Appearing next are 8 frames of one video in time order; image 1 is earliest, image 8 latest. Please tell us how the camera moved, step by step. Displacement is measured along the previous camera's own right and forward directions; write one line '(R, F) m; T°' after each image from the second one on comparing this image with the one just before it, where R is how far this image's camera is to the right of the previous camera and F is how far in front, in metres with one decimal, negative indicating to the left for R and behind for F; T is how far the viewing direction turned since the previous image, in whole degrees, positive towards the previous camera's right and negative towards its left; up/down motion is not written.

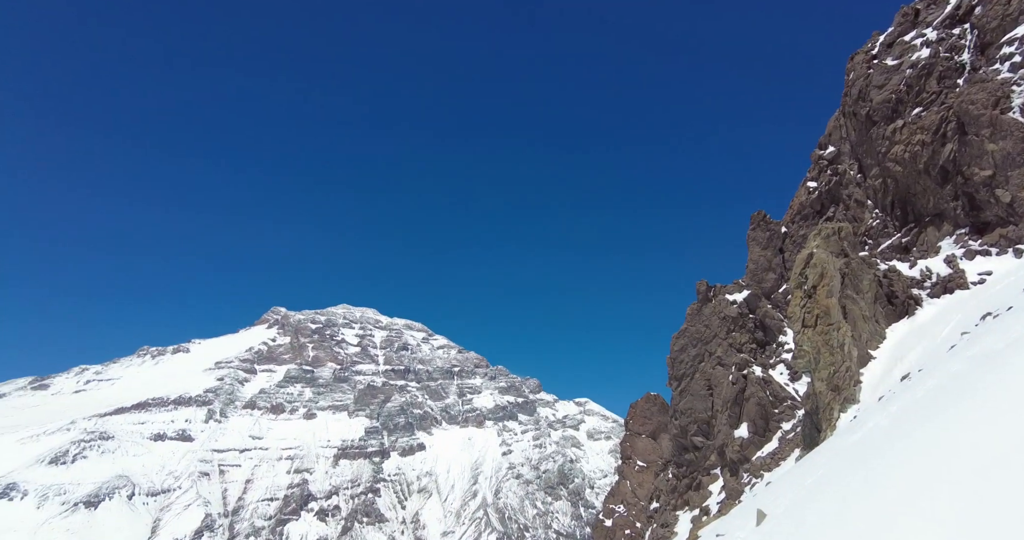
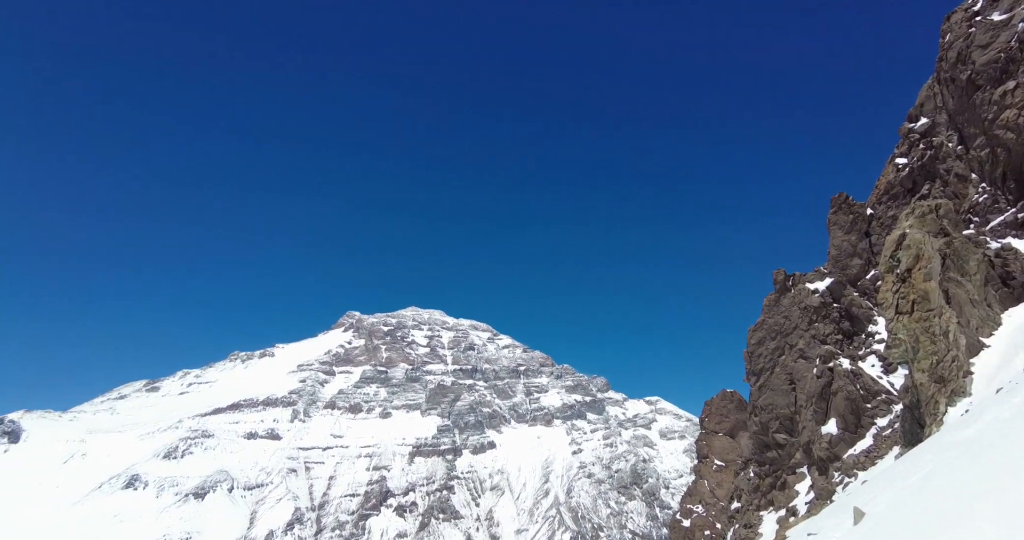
(-0.5, -0.6) m; -5°
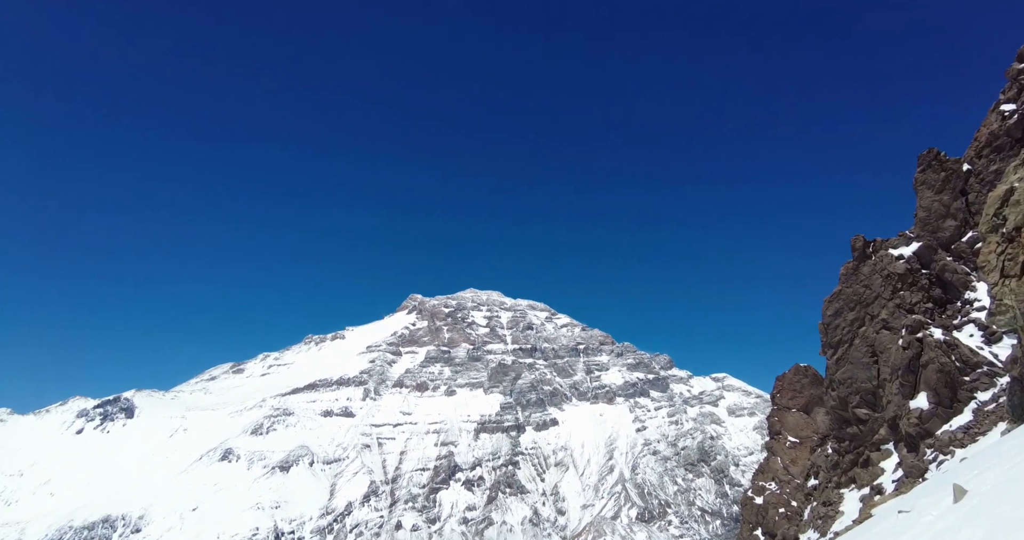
(-0.6, -0.4) m; -5°
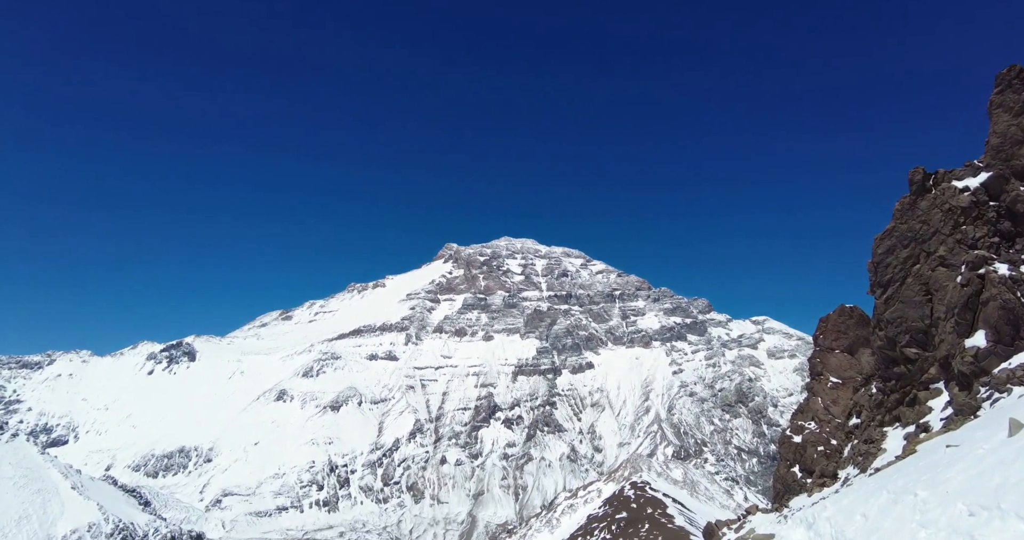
(-0.5, -0.4) m; -3°
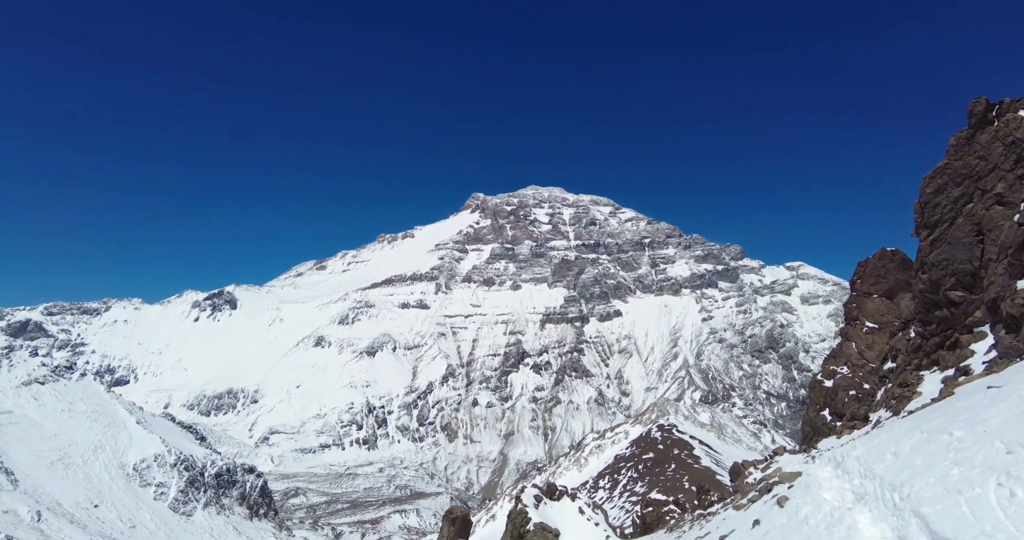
(-0.4, -0.2) m; -2°
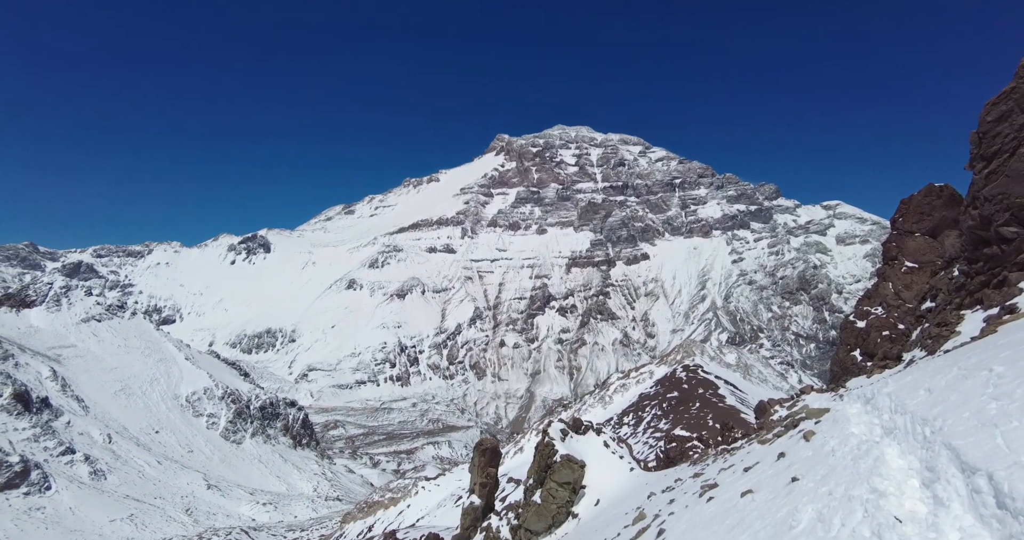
(-0.4, 0.0) m; -2°
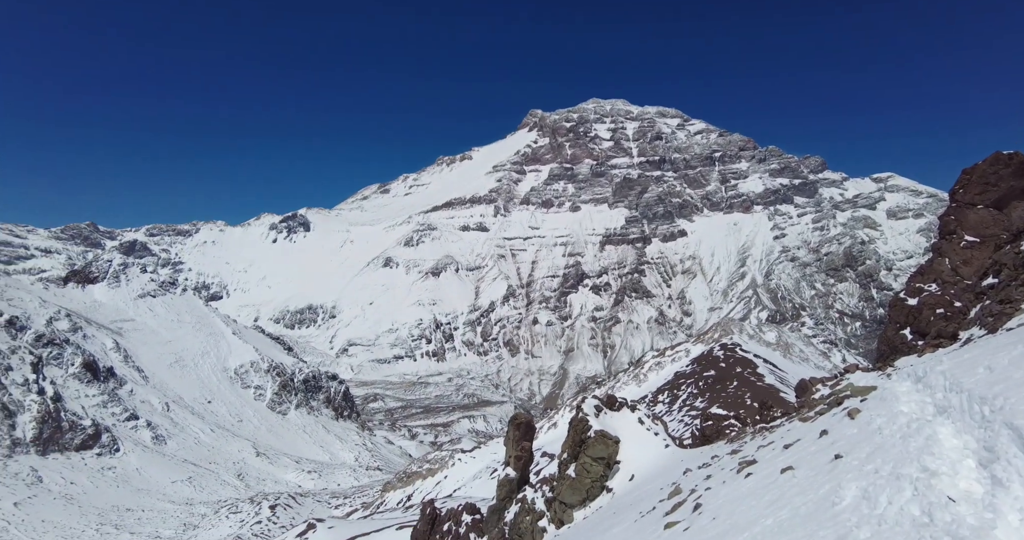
(-0.4, +0.4) m; -3°
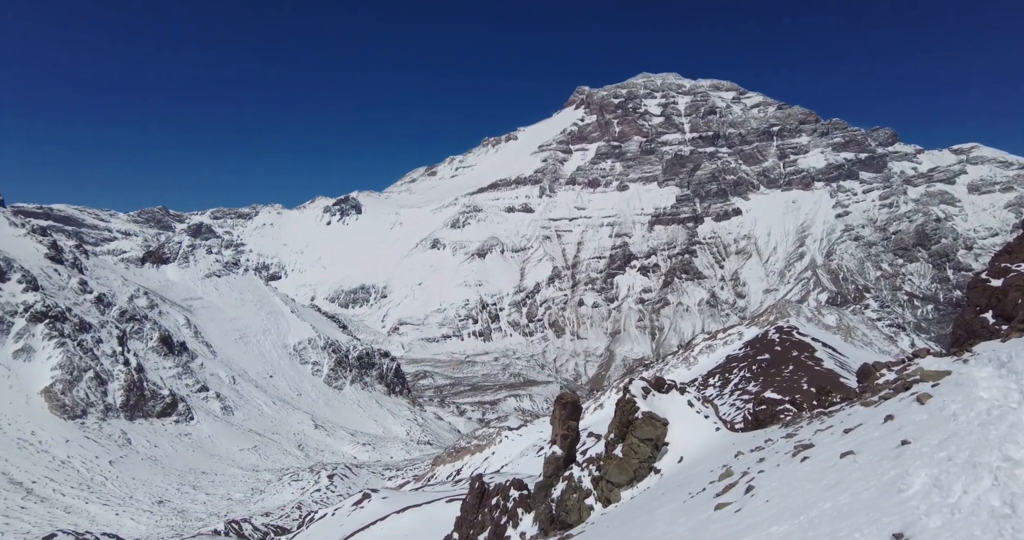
(-0.6, +0.9) m; -4°
